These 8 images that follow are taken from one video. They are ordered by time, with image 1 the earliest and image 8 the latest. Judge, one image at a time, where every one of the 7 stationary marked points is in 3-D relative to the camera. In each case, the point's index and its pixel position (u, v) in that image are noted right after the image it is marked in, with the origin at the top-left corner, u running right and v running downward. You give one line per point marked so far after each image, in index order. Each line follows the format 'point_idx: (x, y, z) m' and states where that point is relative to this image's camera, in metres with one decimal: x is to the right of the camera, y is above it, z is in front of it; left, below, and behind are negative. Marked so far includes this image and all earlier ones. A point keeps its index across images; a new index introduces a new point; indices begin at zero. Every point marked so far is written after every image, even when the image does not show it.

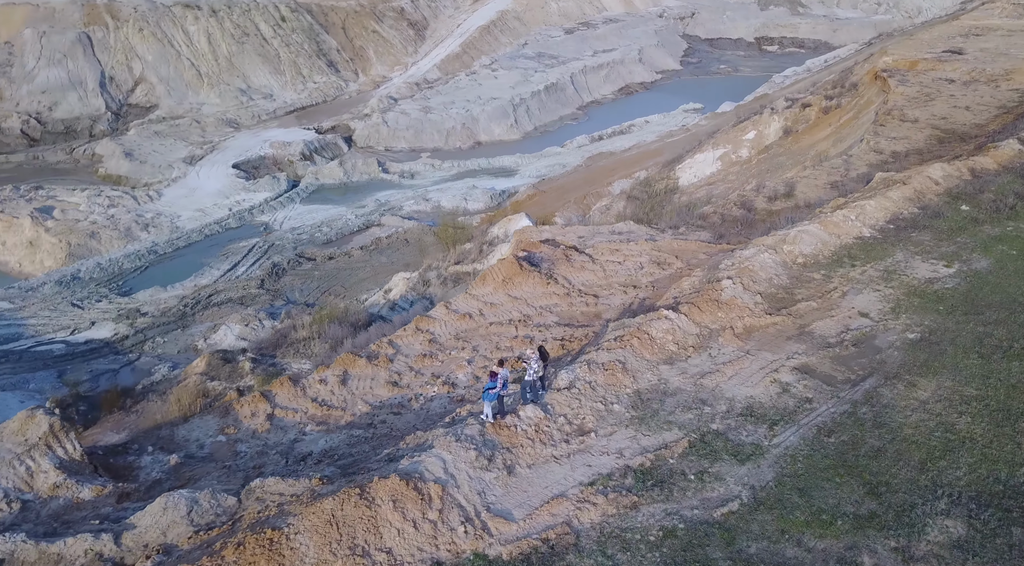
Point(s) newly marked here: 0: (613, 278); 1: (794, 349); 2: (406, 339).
0: (+1.5, +0.1, +12.8) m
1: (+3.2, -0.8, +9.7) m
2: (-1.4, -0.7, +11.3) m
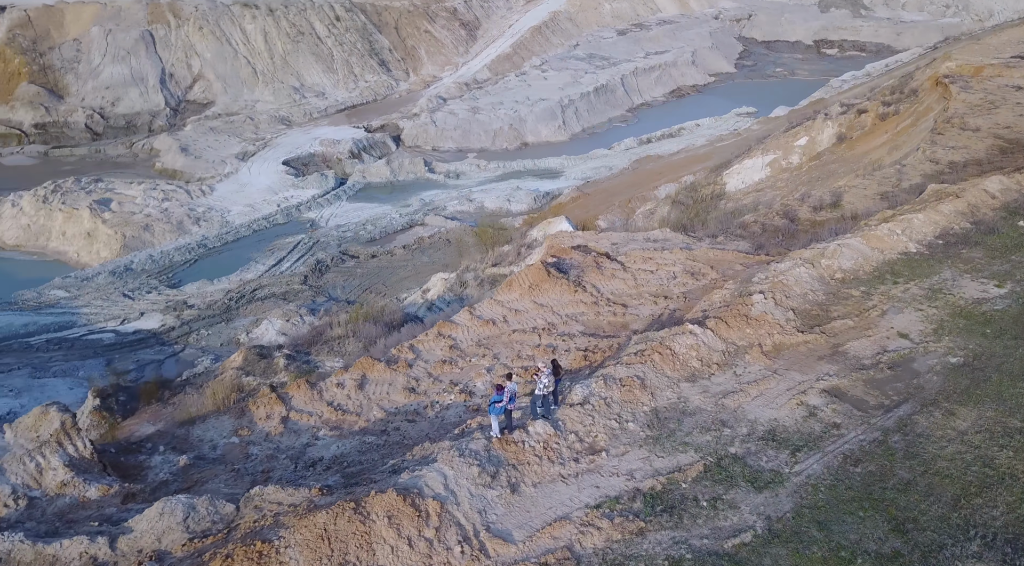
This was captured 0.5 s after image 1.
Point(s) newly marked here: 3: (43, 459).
0: (+1.9, -0.1, +12.5) m
1: (+3.4, -0.9, +9.2) m
2: (-1.1, -0.8, +11.1) m
3: (-4.3, -1.6, +7.9) m
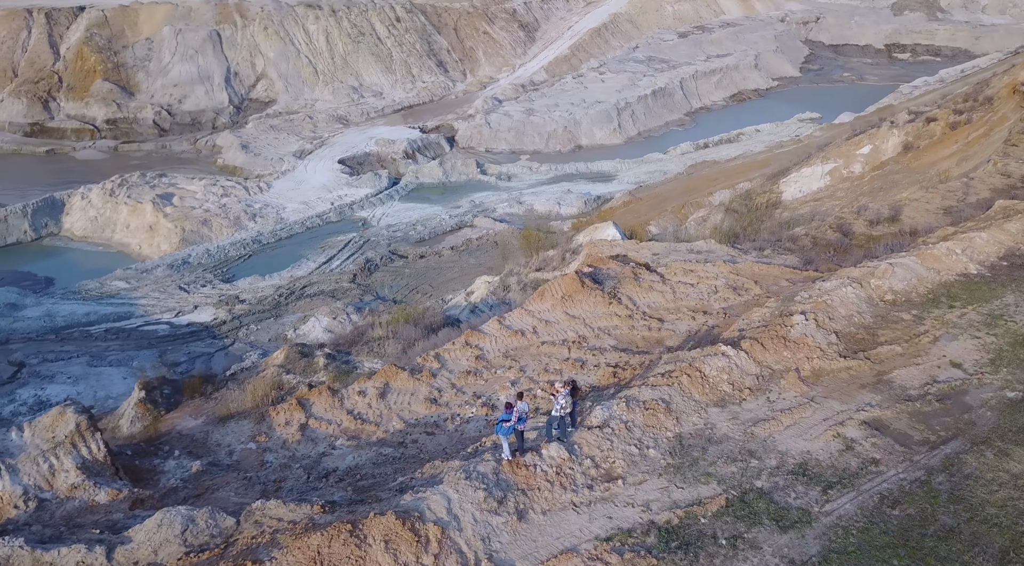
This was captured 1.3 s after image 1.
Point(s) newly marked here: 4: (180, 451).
0: (+2.4, -0.3, +12.0) m
1: (+3.6, -1.2, +8.7) m
2: (-0.7, -0.9, +10.8) m
3: (-4.2, -1.7, +7.9) m
4: (-3.6, -1.8, +9.1) m
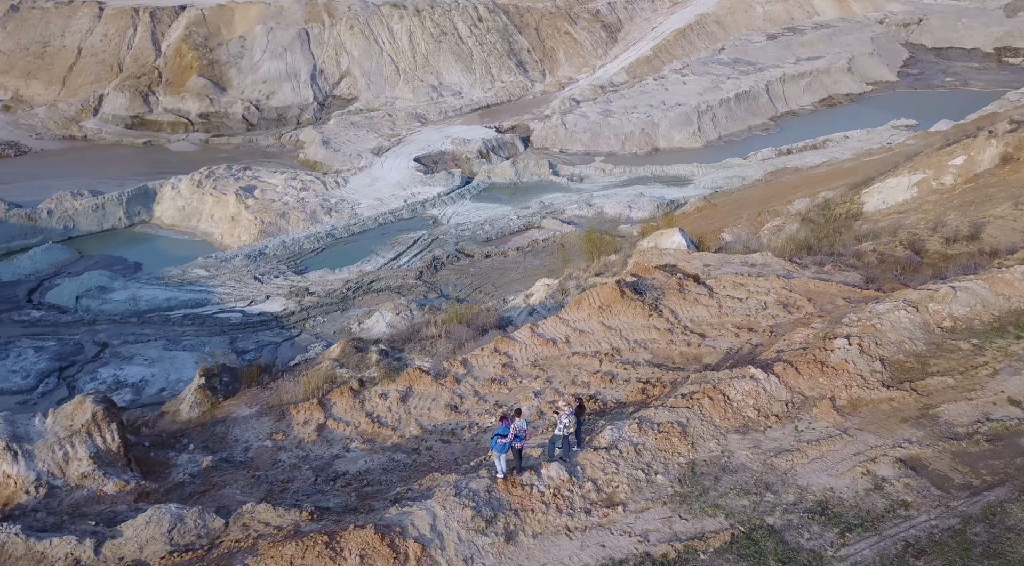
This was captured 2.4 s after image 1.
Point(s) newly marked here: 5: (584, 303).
0: (+2.9, -0.5, +11.4) m
1: (+3.7, -1.4, +8.0) m
2: (-0.4, -0.9, +10.6) m
3: (-4.2, -1.6, +8.1) m
4: (-3.4, -1.7, +9.2) m
5: (+1.0, -0.3, +11.4) m
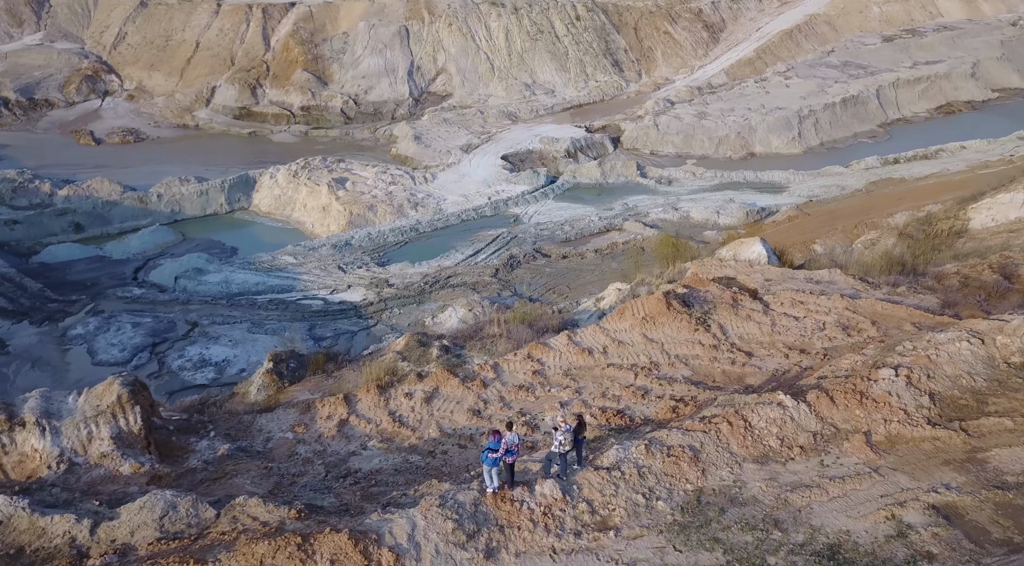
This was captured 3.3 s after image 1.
0: (+3.4, -0.7, +10.8) m
1: (+3.7, -1.7, +7.3) m
2: (0.0, -1.0, +10.4) m
3: (-4.1, -1.4, +8.4) m
4: (-3.2, -1.6, +9.4) m
5: (+1.5, -0.4, +11.0) m
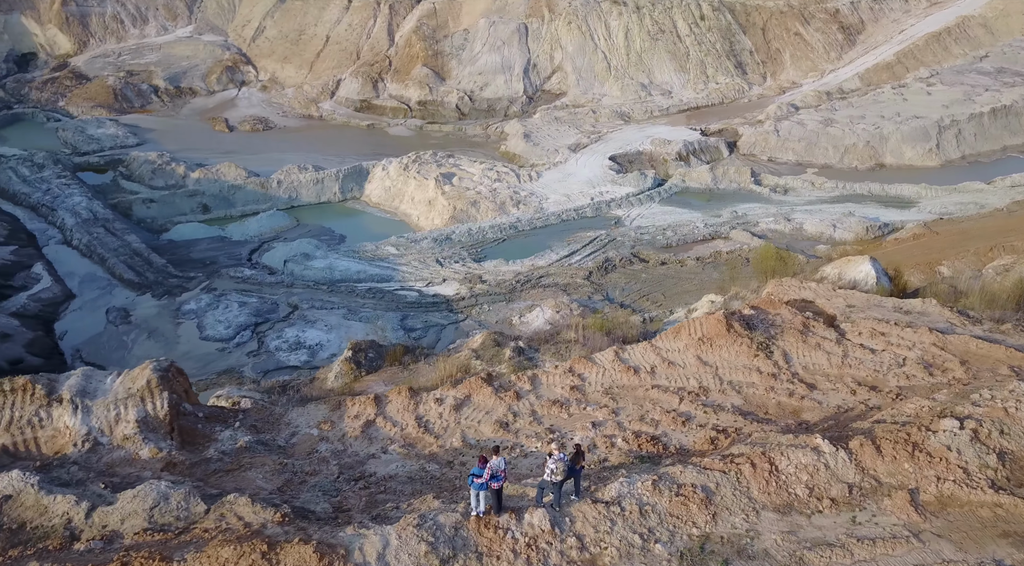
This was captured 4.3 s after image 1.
0: (+3.9, -1.0, +9.8) m
1: (+3.6, -2.0, +6.3) m
2: (+0.5, -1.1, +9.9) m
3: (-3.9, -1.3, +8.6) m
4: (-2.9, -1.5, +9.4) m
5: (+2.1, -0.6, +10.3) m
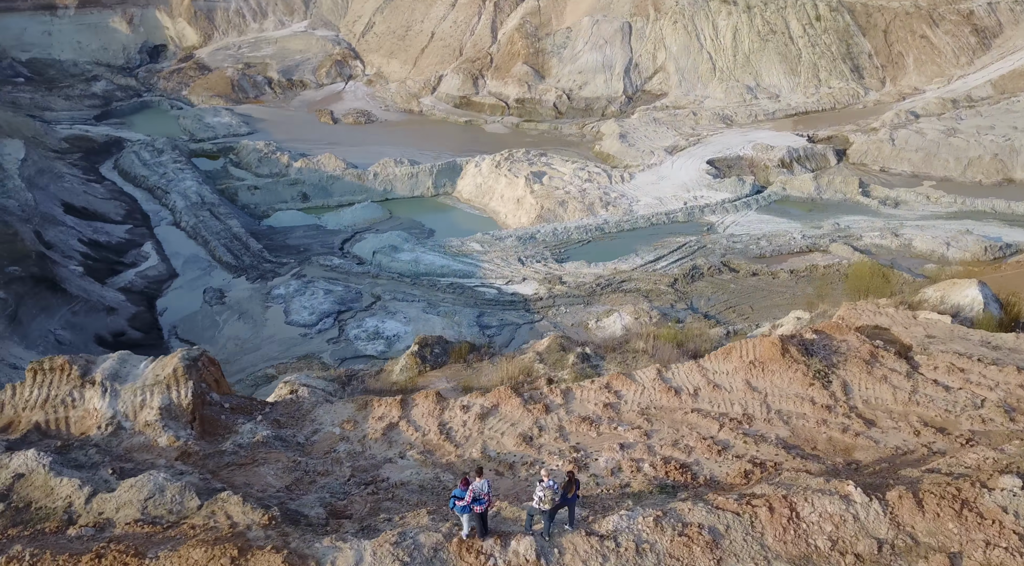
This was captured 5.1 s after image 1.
0: (+4.2, -1.3, +8.8) m
1: (+3.4, -2.3, +5.4) m
2: (+0.8, -1.2, +9.4) m
3: (-3.7, -1.1, +8.6) m
4: (-2.6, -1.5, +9.4) m
5: (+2.5, -0.8, +9.6) m
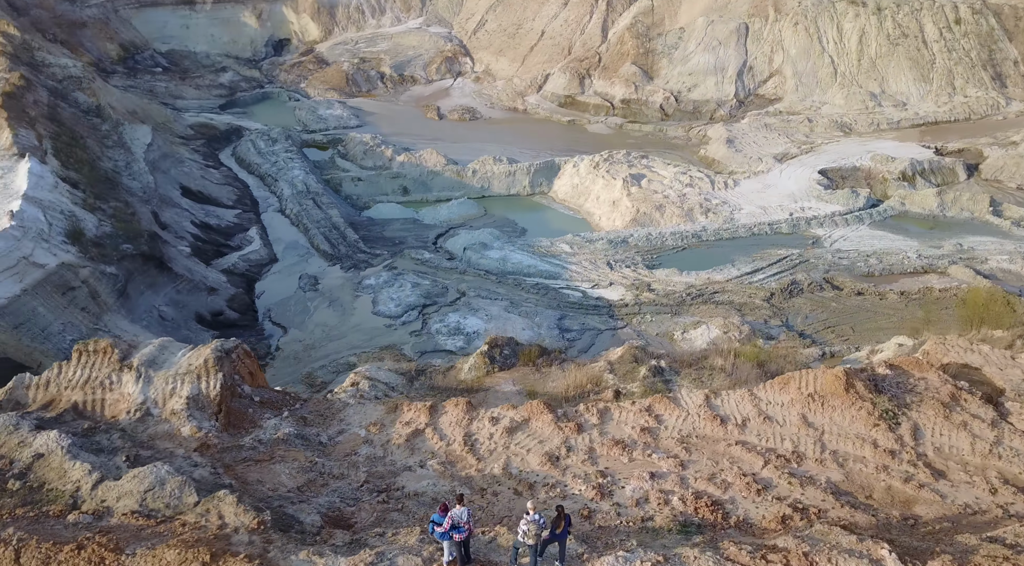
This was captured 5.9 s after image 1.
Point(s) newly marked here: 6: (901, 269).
0: (+4.4, -1.6, +7.8) m
1: (+3.1, -2.5, +4.5) m
2: (+1.2, -1.3, +8.8) m
3: (-3.4, -1.0, +8.7) m
4: (-2.2, -1.4, +9.2) m
5: (+2.9, -1.0, +8.8) m
6: (+8.6, +0.3, +19.4) m
